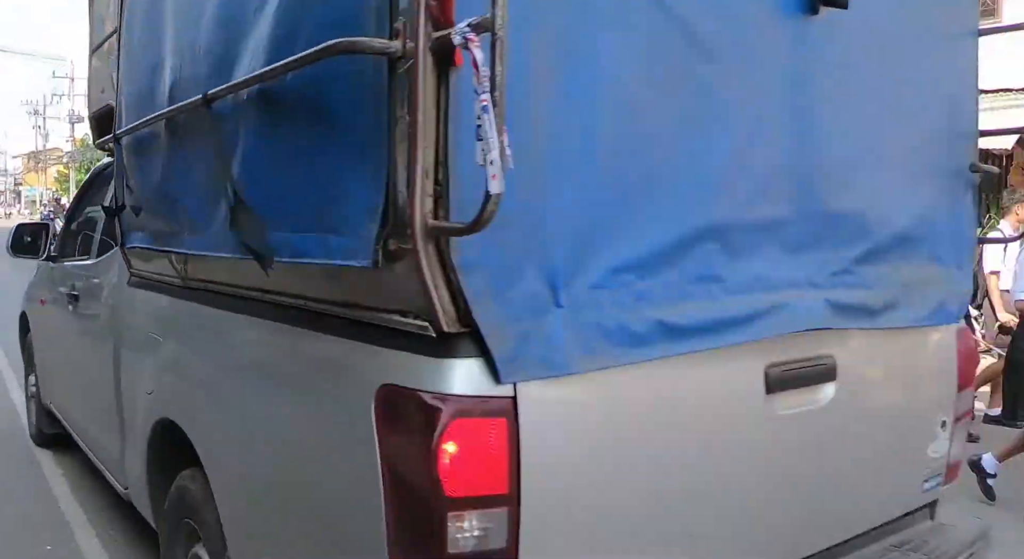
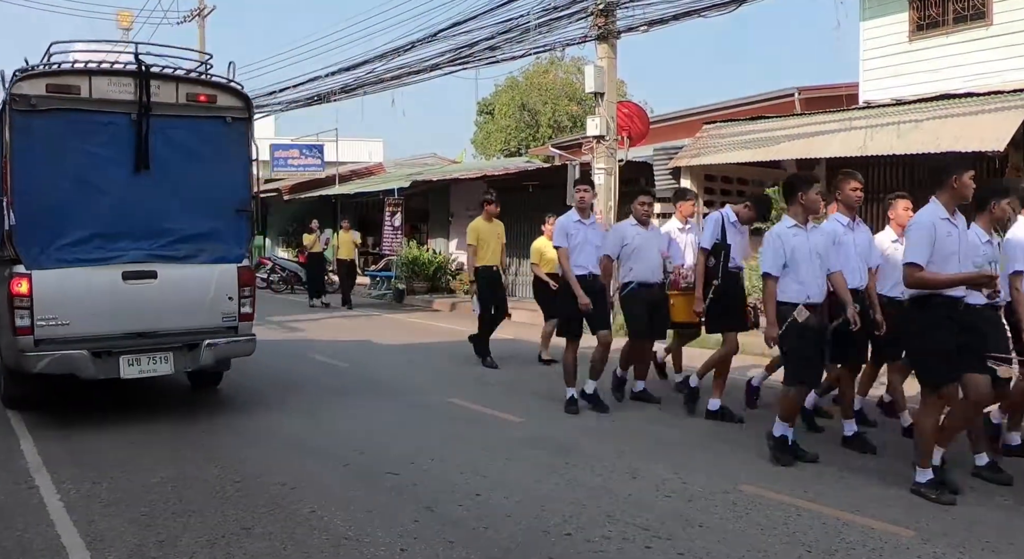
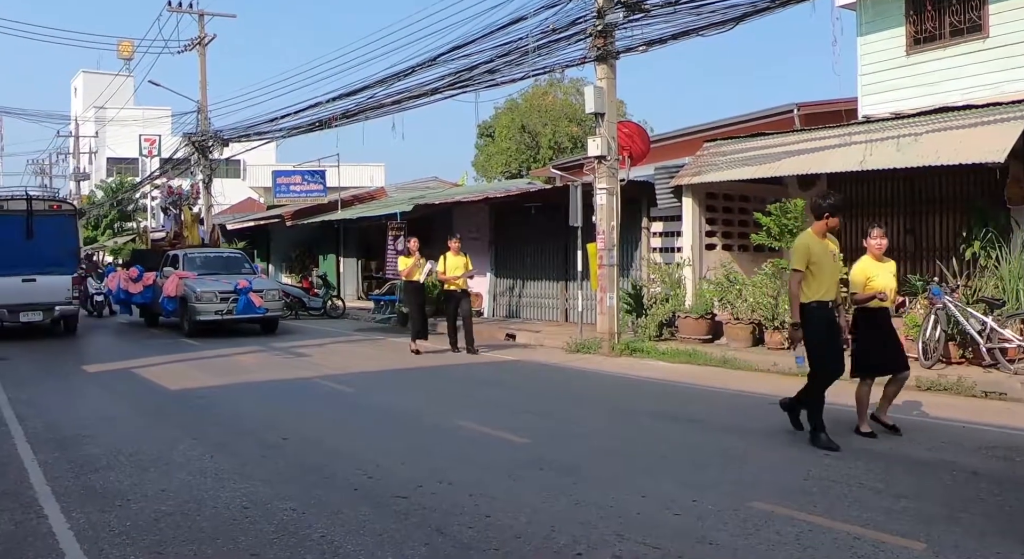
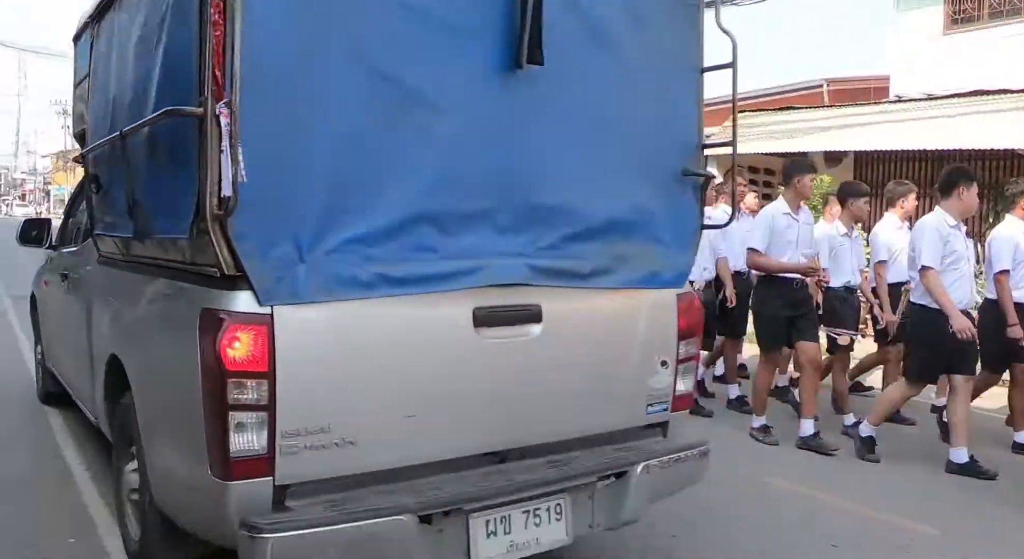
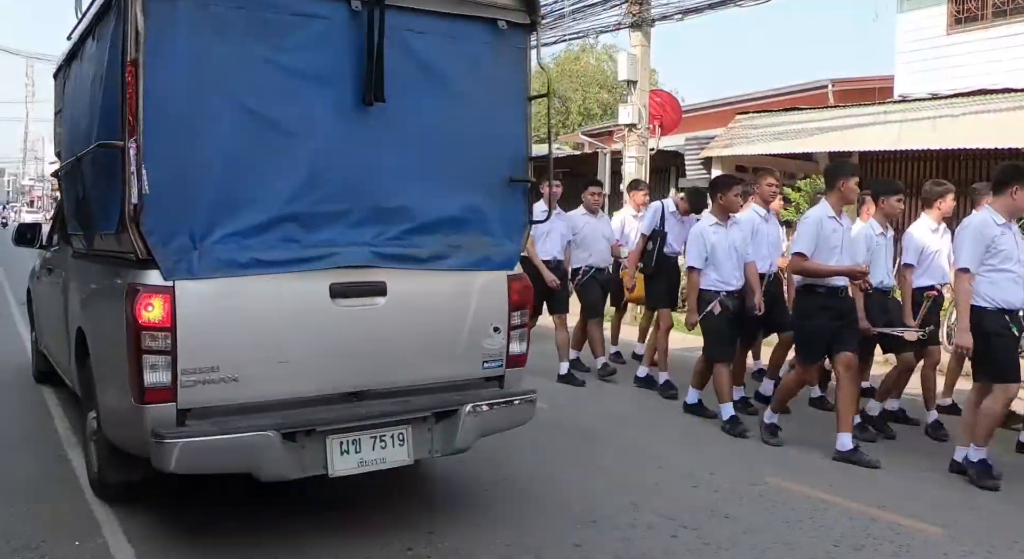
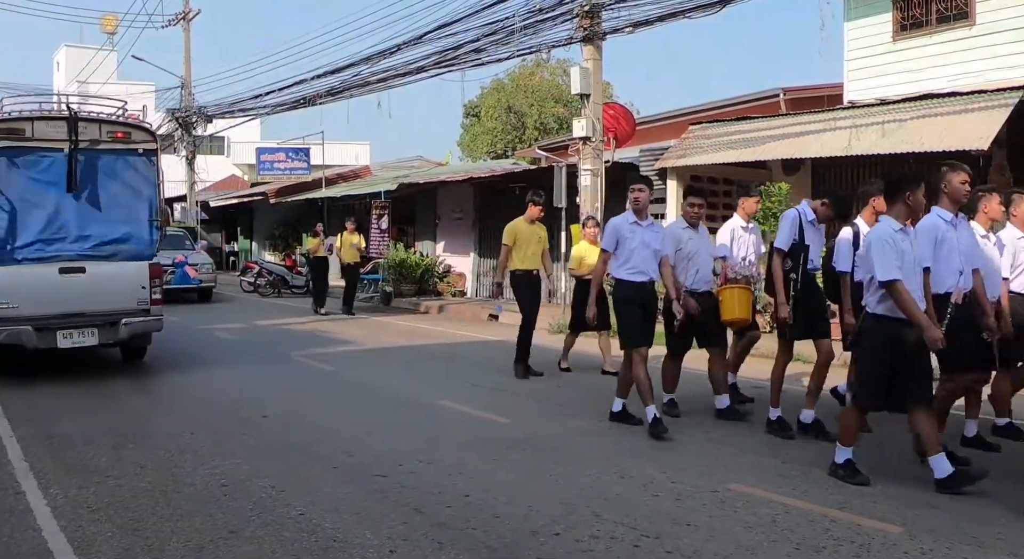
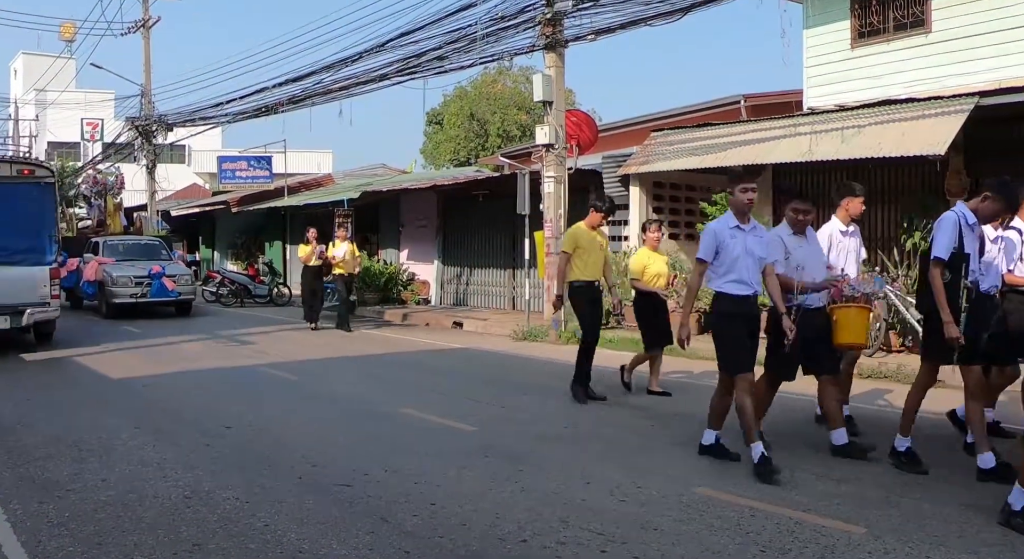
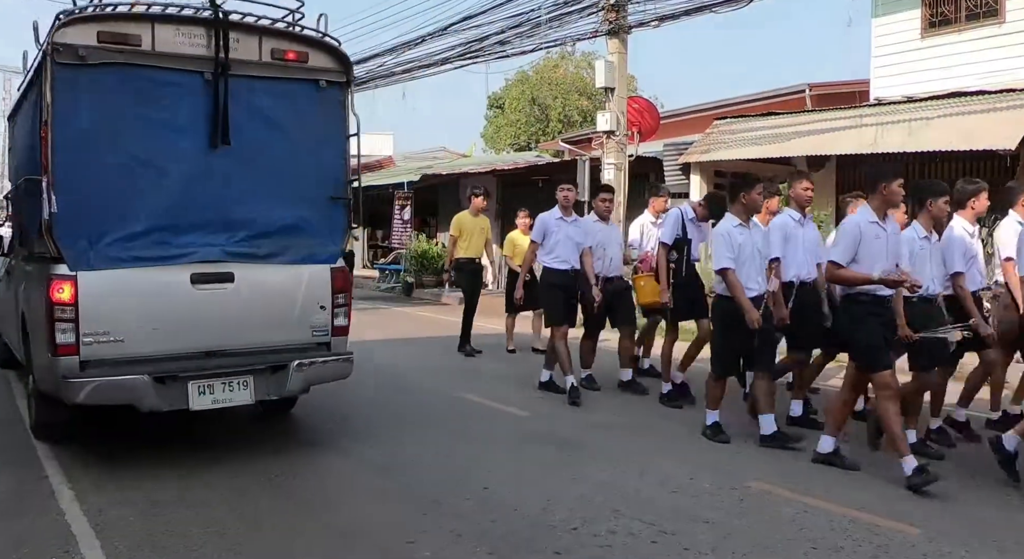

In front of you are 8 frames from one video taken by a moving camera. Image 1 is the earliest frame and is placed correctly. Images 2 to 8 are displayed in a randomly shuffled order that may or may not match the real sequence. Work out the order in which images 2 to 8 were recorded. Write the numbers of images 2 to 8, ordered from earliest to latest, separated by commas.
4, 5, 8, 2, 6, 7, 3
